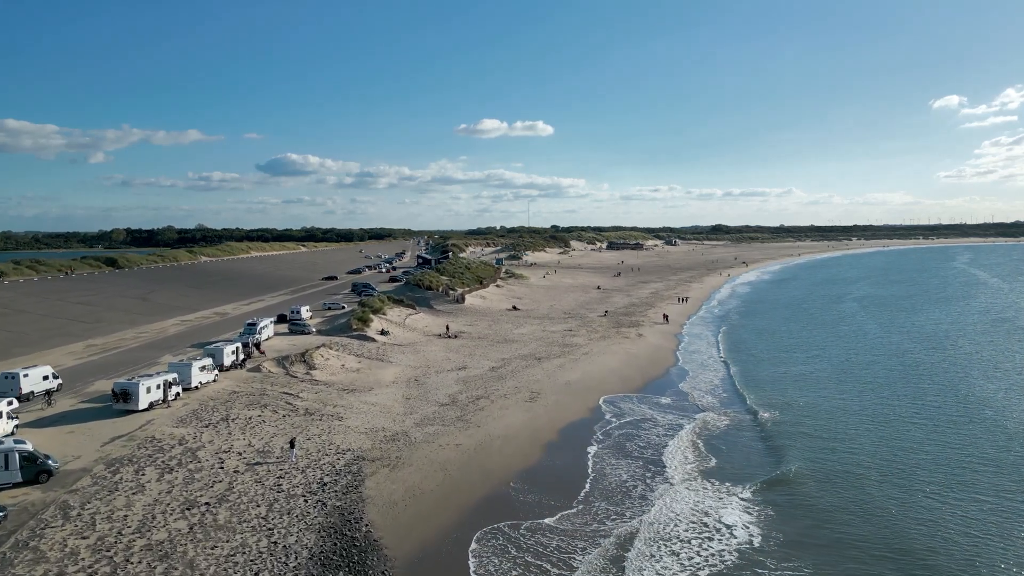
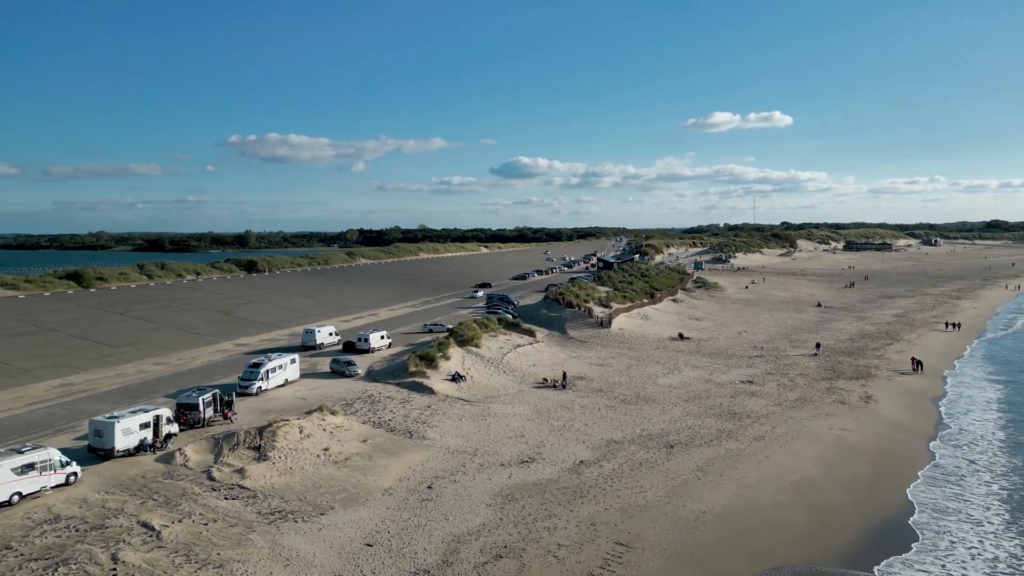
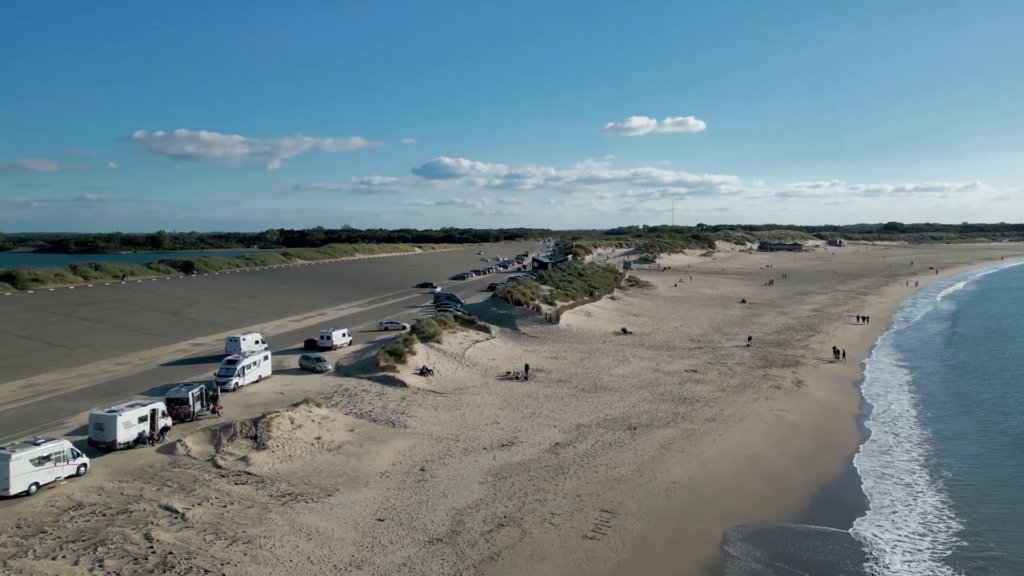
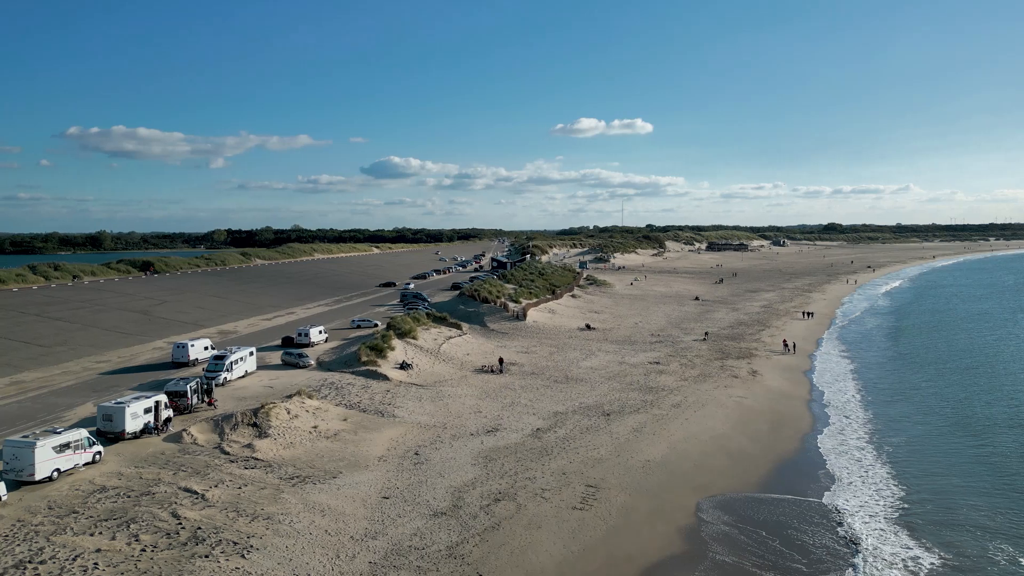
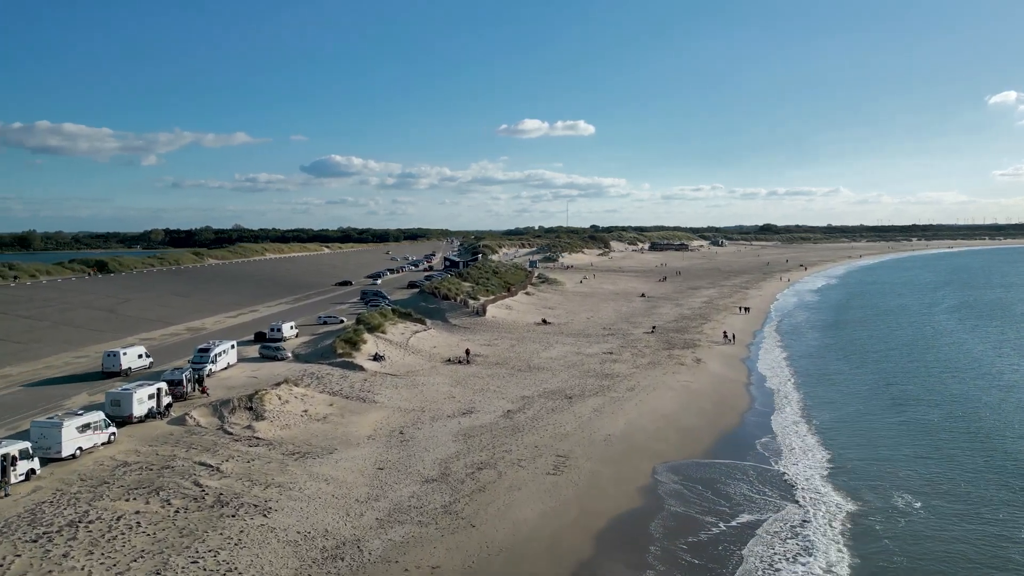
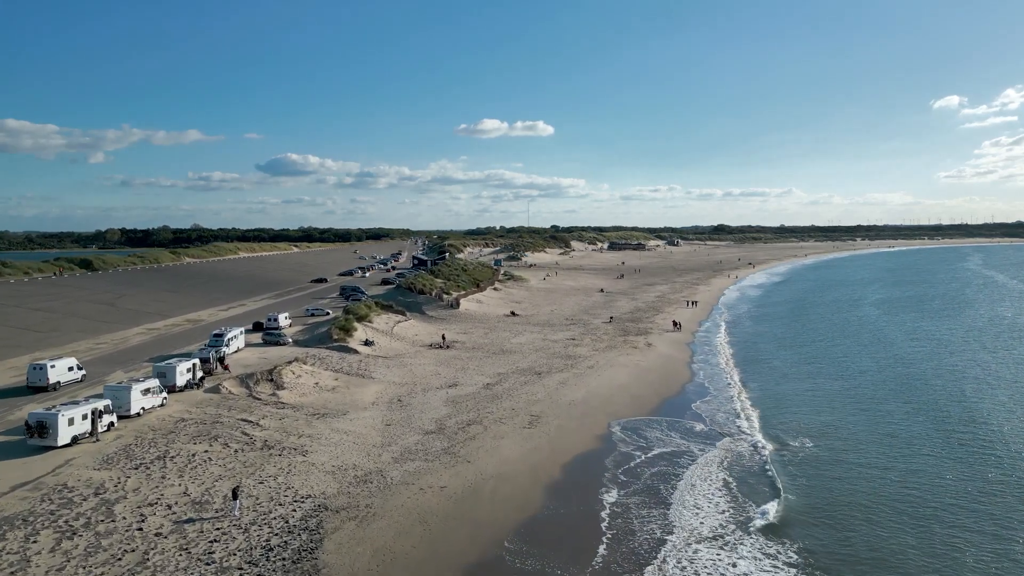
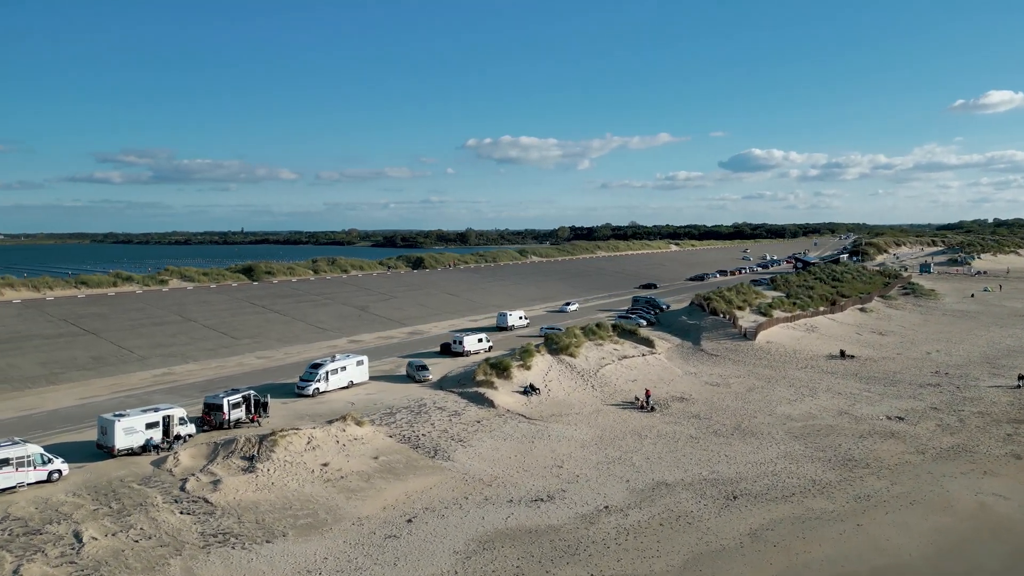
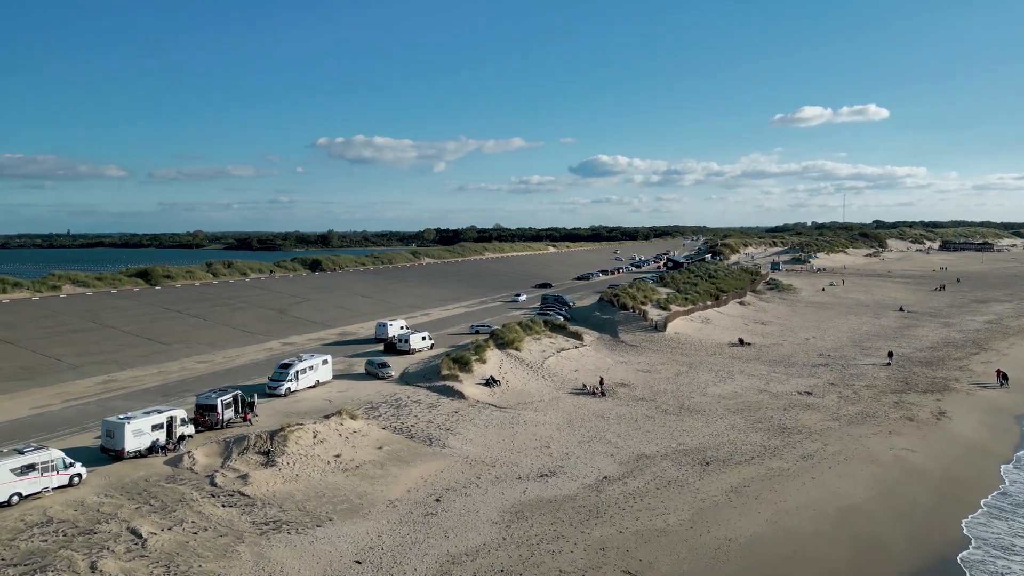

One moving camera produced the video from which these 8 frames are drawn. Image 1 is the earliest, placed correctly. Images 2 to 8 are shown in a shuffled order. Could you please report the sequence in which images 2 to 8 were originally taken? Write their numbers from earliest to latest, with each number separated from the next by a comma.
6, 5, 4, 3, 2, 8, 7
